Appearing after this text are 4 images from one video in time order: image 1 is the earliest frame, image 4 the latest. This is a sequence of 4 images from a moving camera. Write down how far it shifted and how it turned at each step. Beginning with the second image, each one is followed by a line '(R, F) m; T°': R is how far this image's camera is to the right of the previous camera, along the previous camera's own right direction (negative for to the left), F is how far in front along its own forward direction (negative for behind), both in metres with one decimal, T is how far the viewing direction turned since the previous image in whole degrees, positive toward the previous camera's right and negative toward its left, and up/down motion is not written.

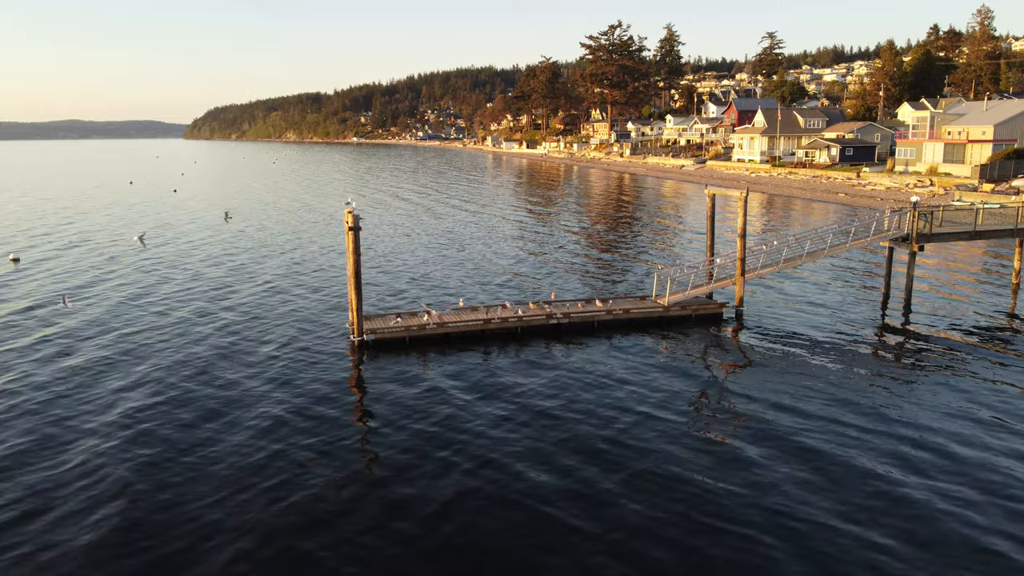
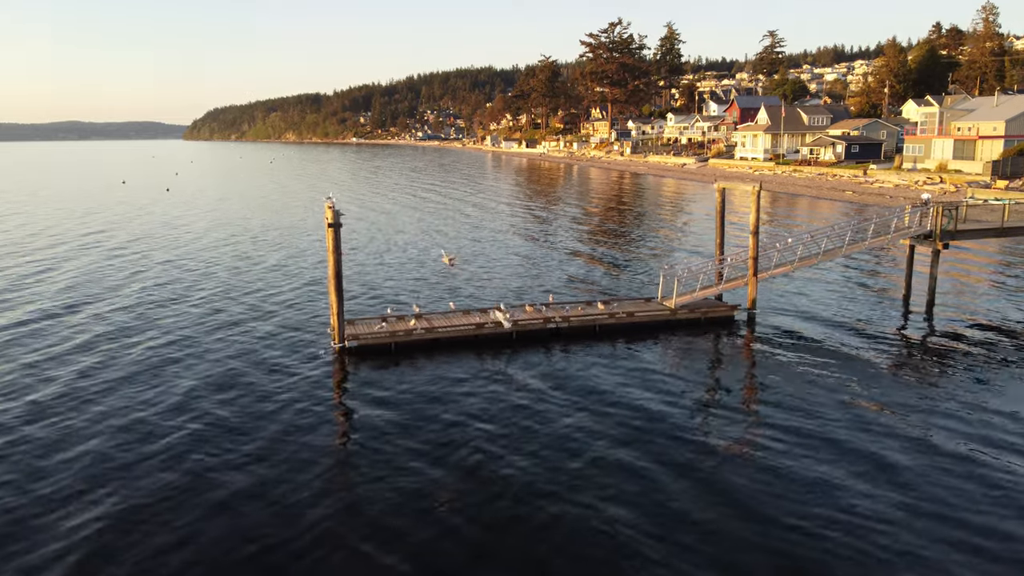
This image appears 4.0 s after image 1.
(+0.2, +2.0) m; 0°
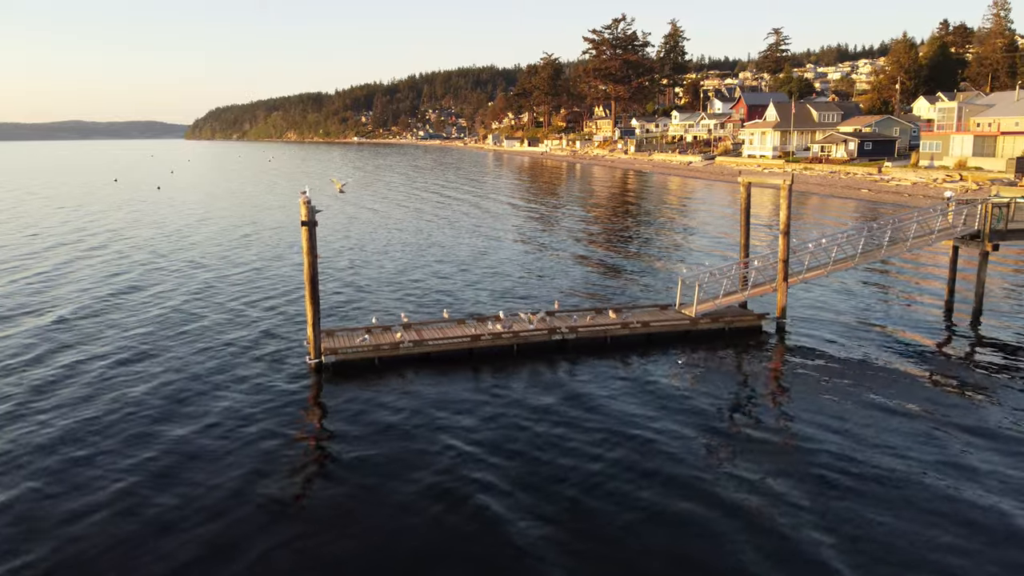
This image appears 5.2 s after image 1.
(0.0, +2.9) m; 0°
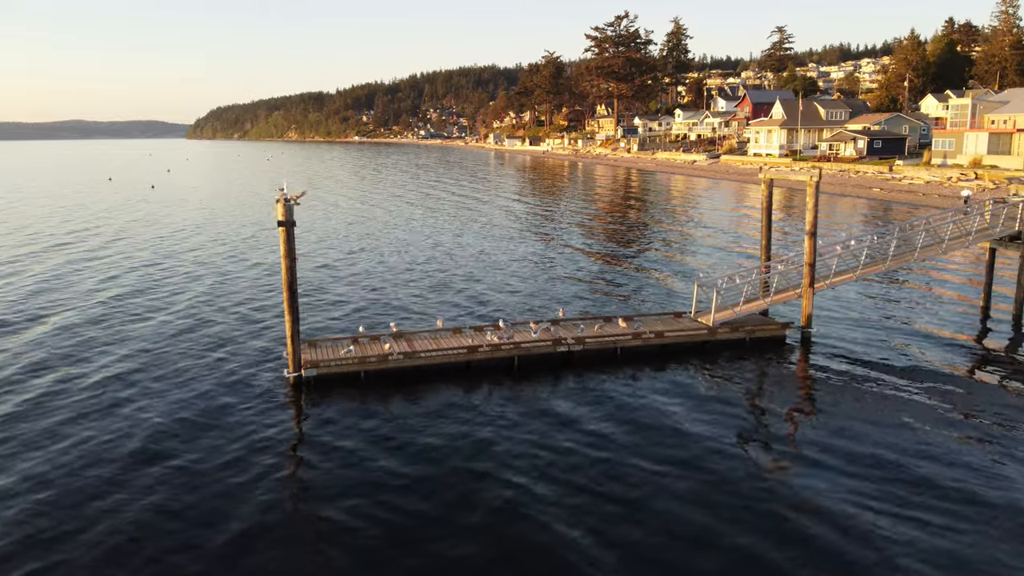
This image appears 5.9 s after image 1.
(0.0, +2.0) m; 0°
